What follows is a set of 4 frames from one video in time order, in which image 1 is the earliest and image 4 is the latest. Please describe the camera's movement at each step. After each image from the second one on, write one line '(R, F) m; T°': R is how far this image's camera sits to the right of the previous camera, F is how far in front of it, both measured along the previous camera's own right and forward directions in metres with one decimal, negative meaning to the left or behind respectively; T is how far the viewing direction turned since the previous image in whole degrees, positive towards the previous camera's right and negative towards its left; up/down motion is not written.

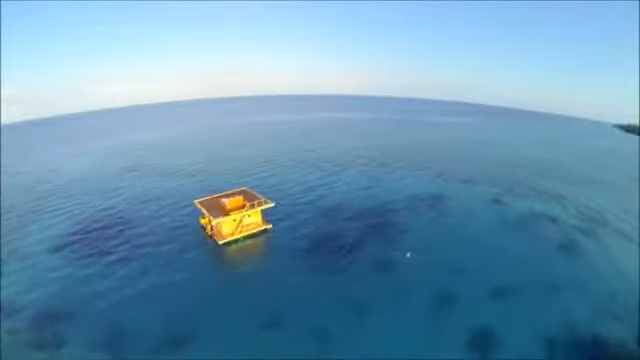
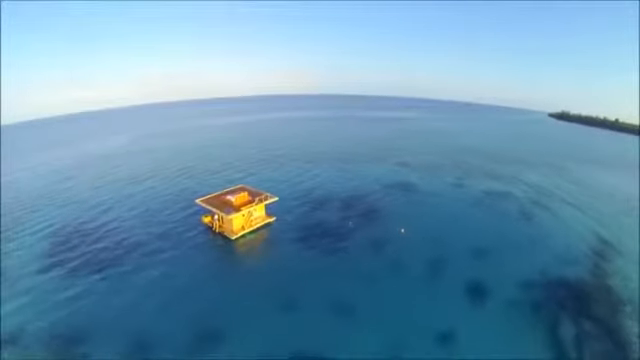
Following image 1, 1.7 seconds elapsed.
(+3.5, +1.2) m; -13°
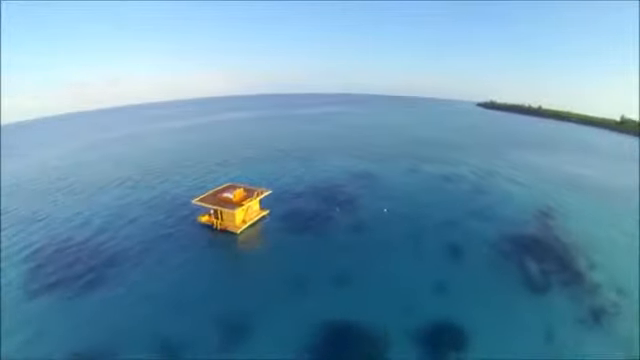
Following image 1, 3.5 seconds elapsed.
(-0.7, -1.1) m; +5°
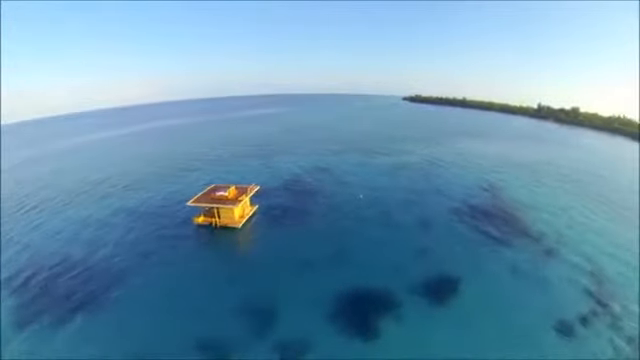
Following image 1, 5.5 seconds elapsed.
(+0.1, -0.7) m; +2°
